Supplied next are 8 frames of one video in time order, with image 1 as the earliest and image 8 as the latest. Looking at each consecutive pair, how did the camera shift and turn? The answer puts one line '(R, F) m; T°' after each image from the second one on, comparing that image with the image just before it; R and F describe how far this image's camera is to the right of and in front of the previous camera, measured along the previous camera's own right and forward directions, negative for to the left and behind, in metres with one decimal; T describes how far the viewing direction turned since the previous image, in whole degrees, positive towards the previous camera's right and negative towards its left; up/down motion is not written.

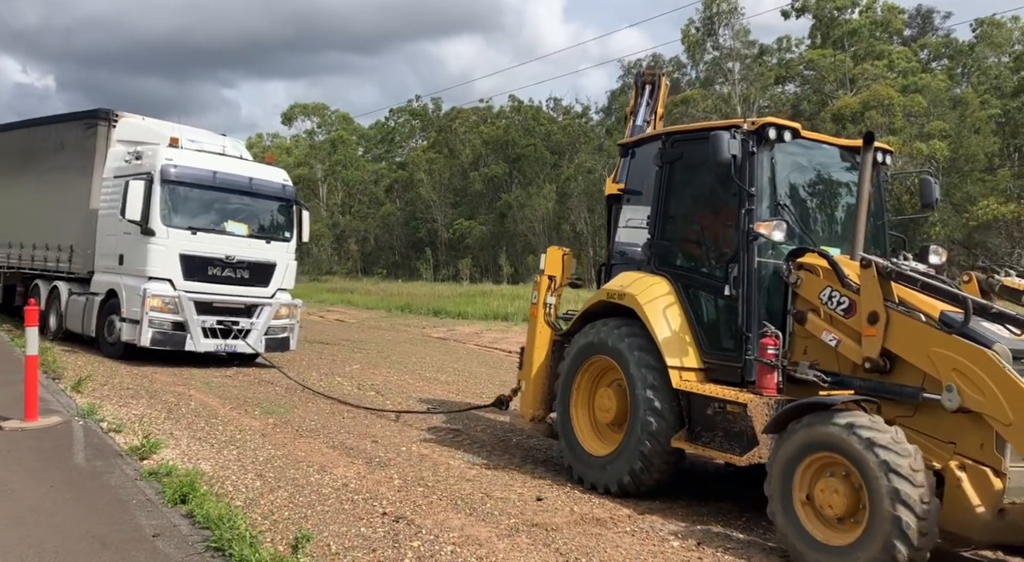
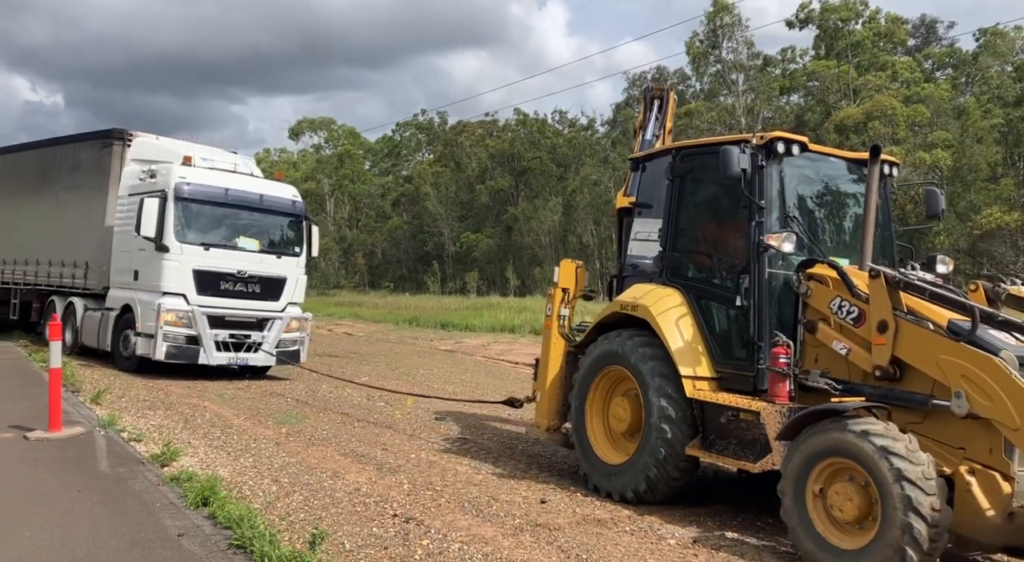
(-0.1, -0.1) m; 0°
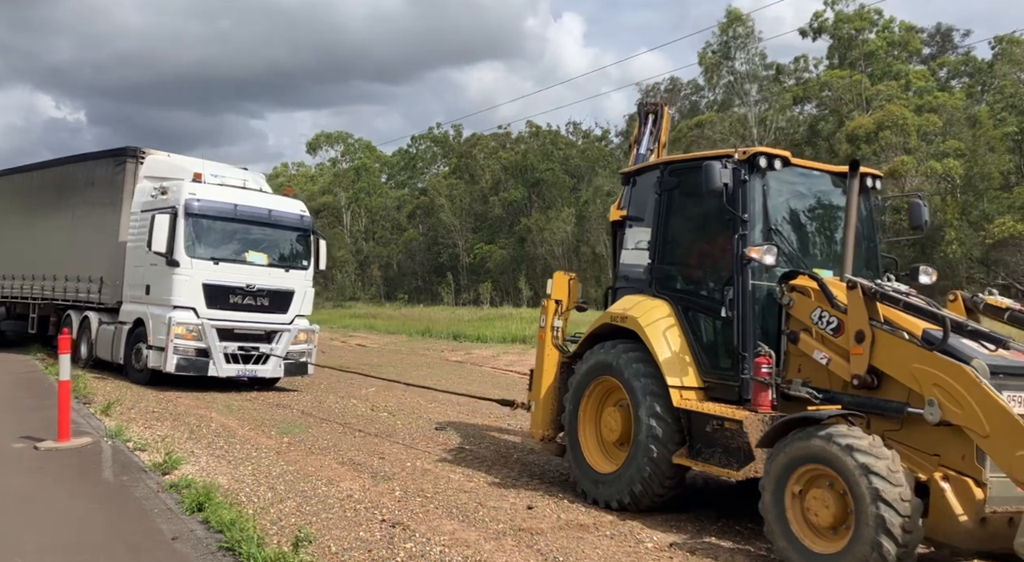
(+0.2, -0.2) m; -1°
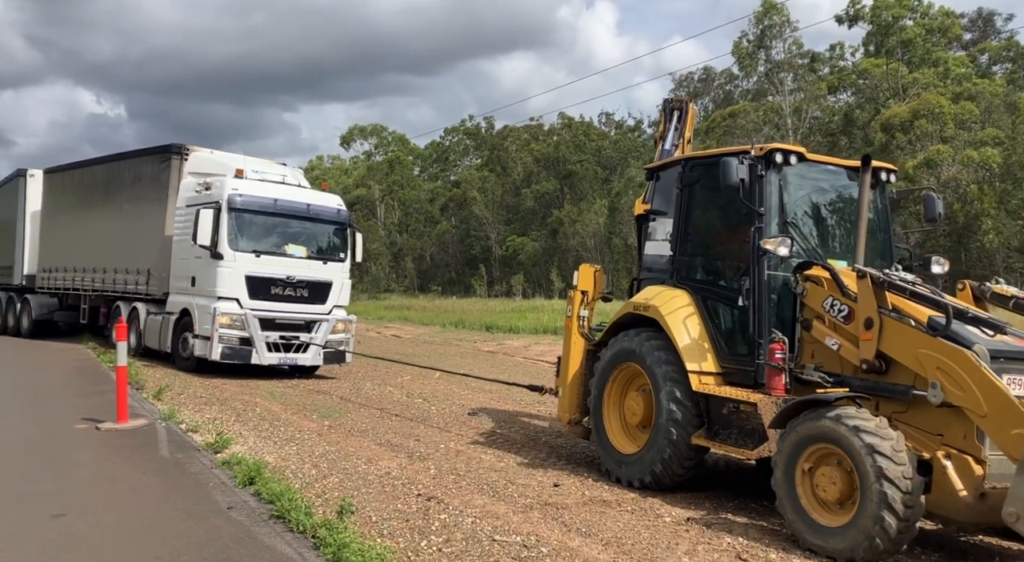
(0.0, -0.4) m; -2°
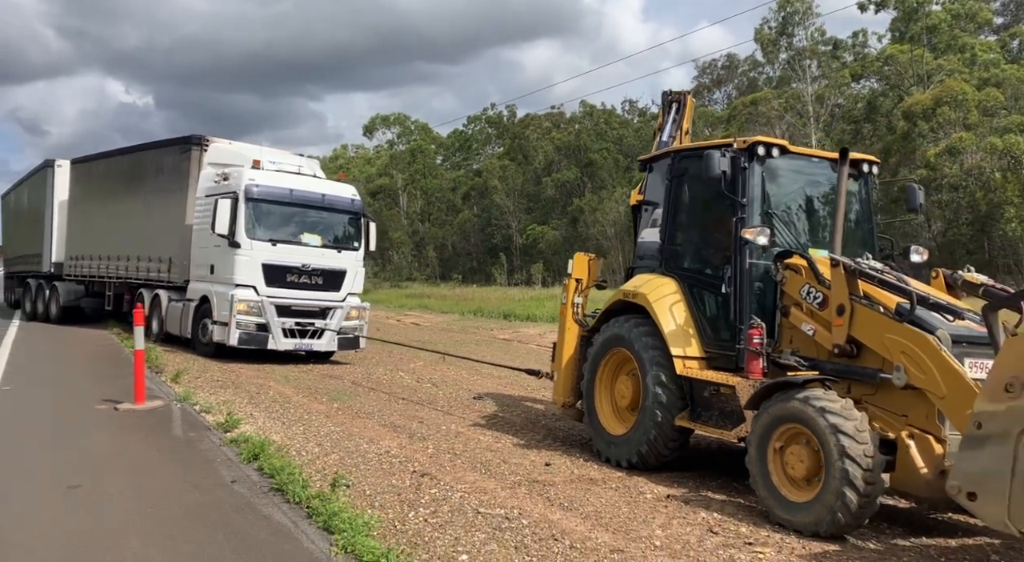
(+0.3, -0.3) m; -2°
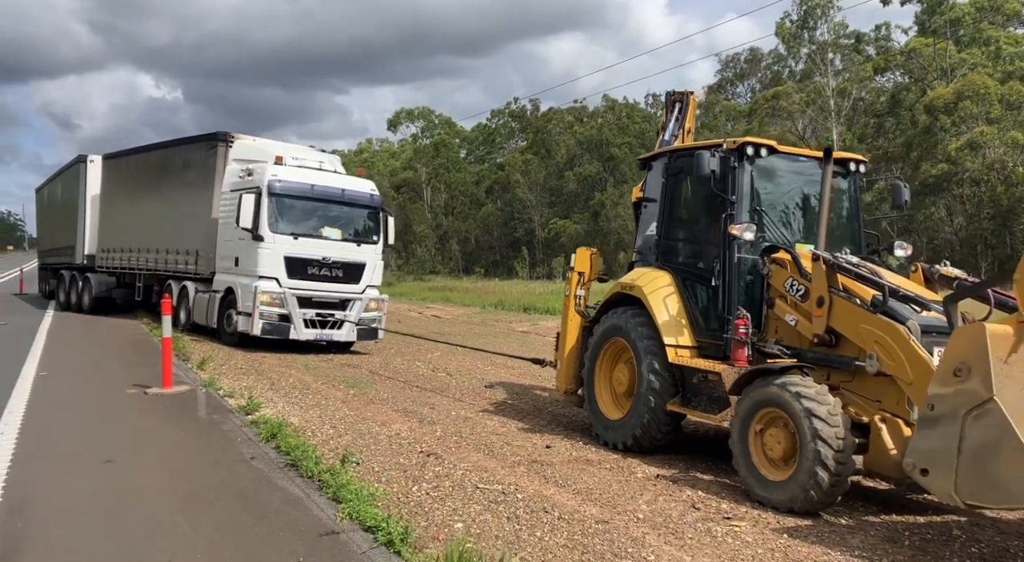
(+0.2, -0.4) m; -2°
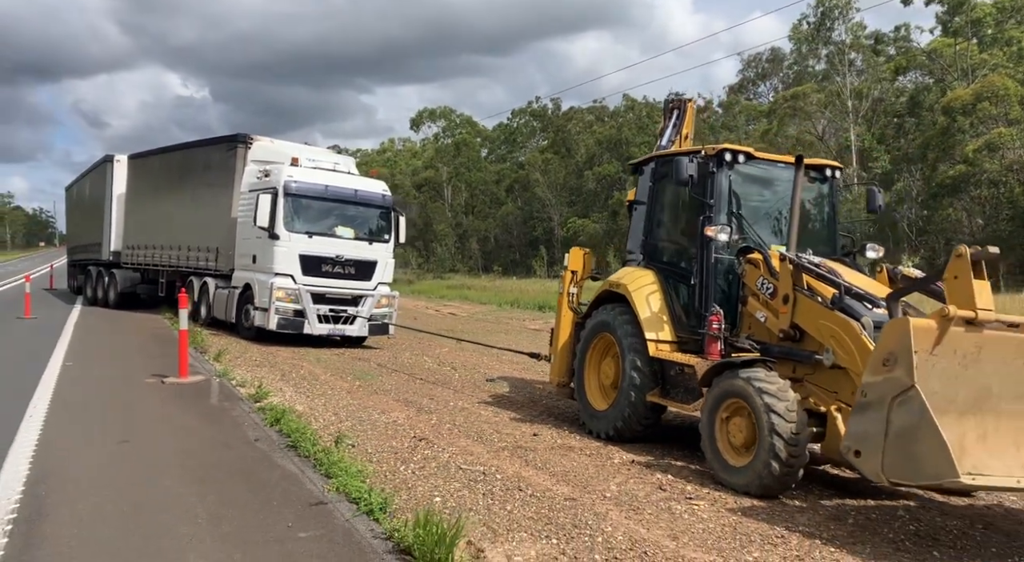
(+0.3, -0.4) m; -2°
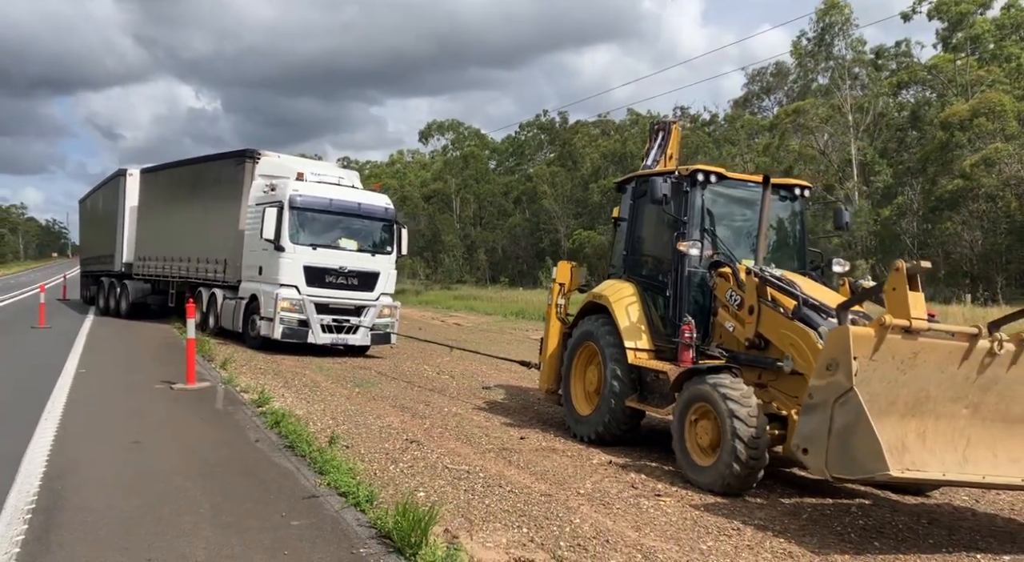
(+0.2, -0.4) m; -1°
